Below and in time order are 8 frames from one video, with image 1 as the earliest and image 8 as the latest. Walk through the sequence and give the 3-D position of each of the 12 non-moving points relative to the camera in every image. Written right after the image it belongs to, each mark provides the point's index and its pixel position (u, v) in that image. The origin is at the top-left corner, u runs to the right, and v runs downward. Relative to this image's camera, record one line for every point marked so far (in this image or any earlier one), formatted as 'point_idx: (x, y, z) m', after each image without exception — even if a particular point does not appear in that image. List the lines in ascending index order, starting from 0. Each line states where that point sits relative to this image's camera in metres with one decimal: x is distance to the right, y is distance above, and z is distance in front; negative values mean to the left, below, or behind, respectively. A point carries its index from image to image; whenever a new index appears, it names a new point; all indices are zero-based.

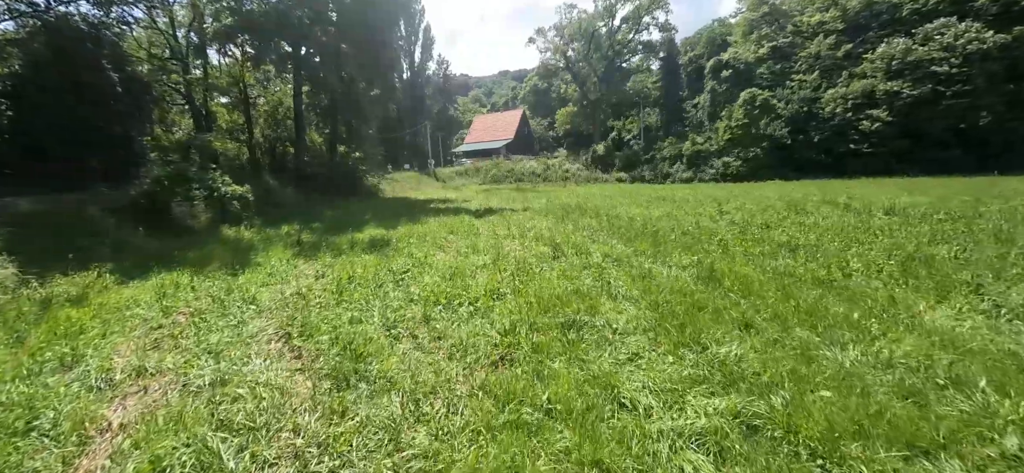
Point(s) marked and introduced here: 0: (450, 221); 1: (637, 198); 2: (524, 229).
0: (-1.6, +0.4, +11.0) m
1: (+4.5, +1.4, +15.7) m
2: (+0.3, +0.2, +9.1) m
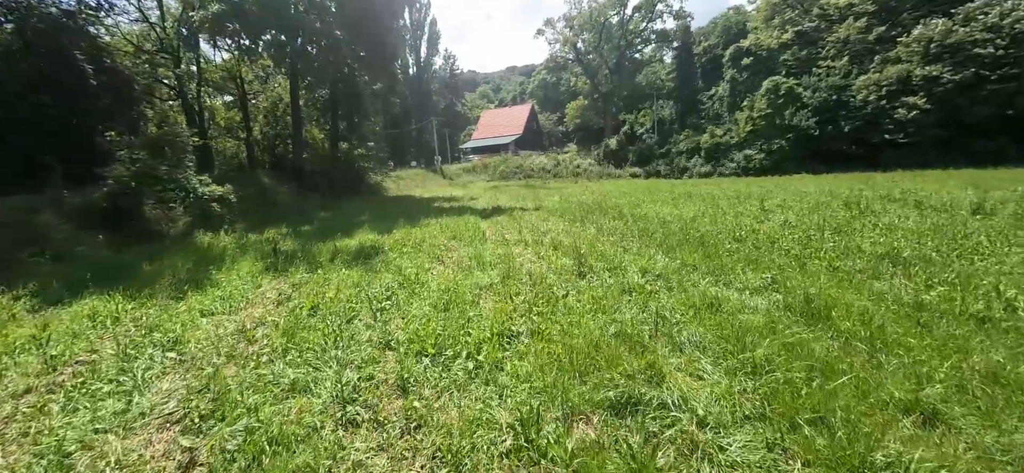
0: (-1.4, +0.3, +9.8) m
1: (+4.8, +1.3, +14.3) m
2: (+0.5, +0.1, +7.8) m
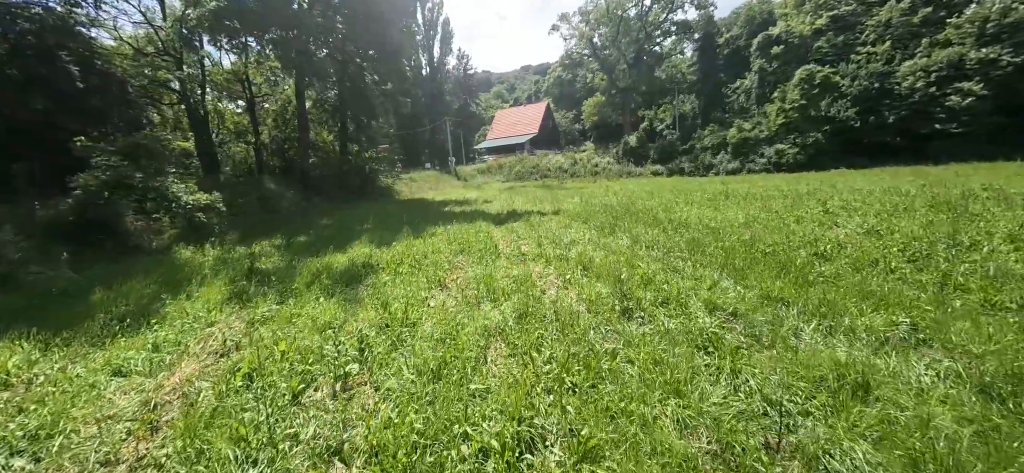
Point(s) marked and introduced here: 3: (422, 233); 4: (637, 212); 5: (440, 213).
0: (-1.0, +0.1, +8.6) m
1: (+5.3, +1.2, +12.9) m
2: (+0.8, -0.1, +6.6) m
3: (-1.9, +0.1, +8.8) m
4: (+2.7, +0.5, +9.3) m
5: (-2.3, +0.7, +13.6) m
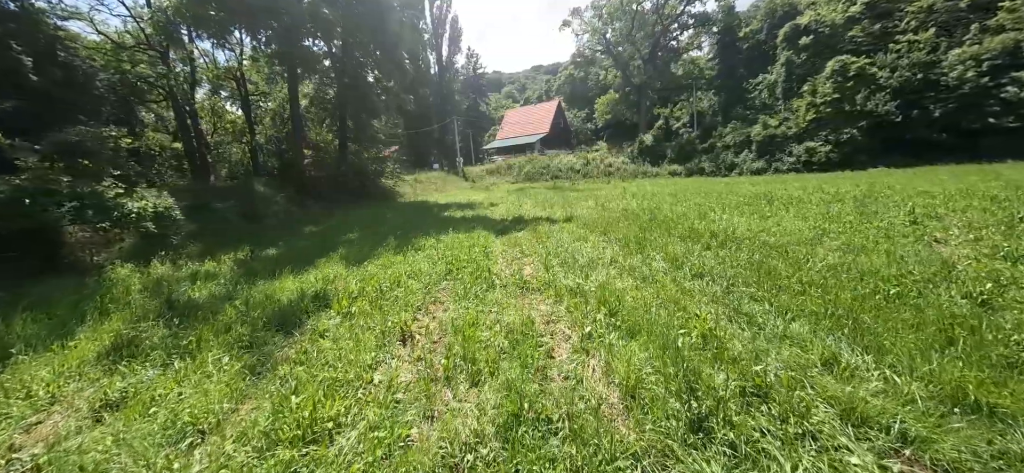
0: (-1.0, -0.2, +7.1) m
1: (+5.5, +1.0, +11.2) m
2: (+0.8, -0.4, +5.0) m
3: (-1.8, -0.2, +7.3) m
4: (+2.8, +0.3, +7.7) m
5: (-2.1, +0.5, +12.1) m
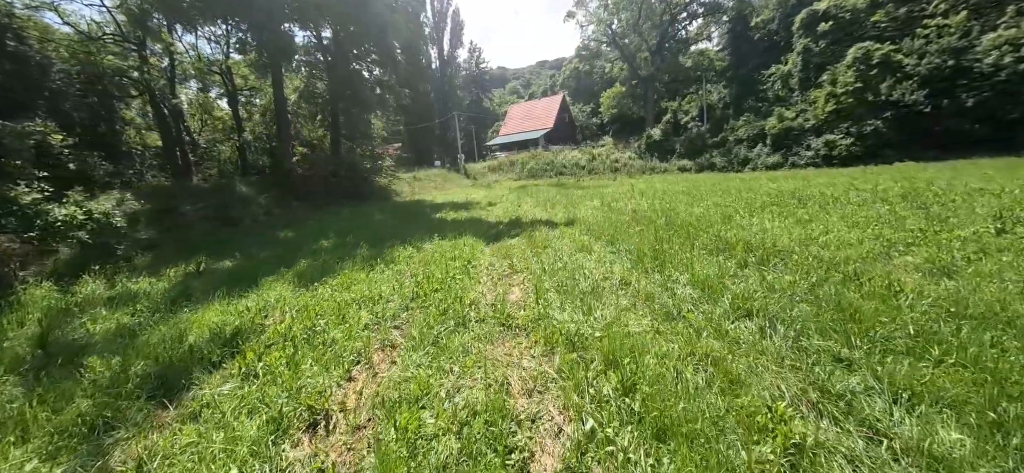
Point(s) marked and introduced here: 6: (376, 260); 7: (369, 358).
0: (-1.1, -0.3, +6.0) m
1: (+5.4, +0.9, +10.0) m
2: (+0.6, -0.5, +3.9) m
3: (-2.0, -0.3, +6.2) m
4: (+2.6, +0.2, +6.5) m
5: (-2.2, +0.4, +11.0) m
6: (-1.9, -0.3, +6.1) m
7: (-1.0, -0.8, +3.0) m
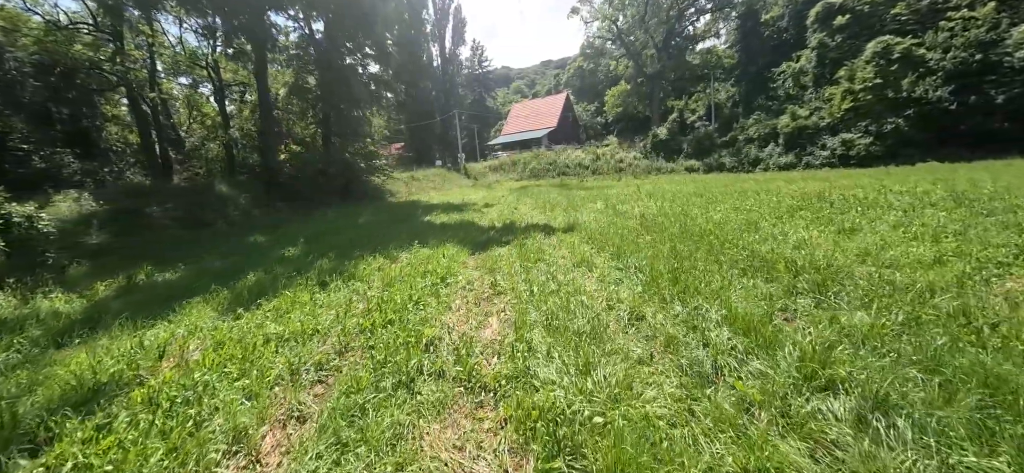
0: (-1.3, -0.4, +5.0) m
1: (+5.2, +0.7, +8.9) m
2: (+0.4, -0.7, +2.8) m
3: (-2.1, -0.4, +5.2) m
4: (+2.5, 0.0, +5.5) m
5: (-2.3, +0.3, +10.0) m
6: (-2.1, -0.5, +5.1) m
7: (-1.2, -1.0, +1.9) m
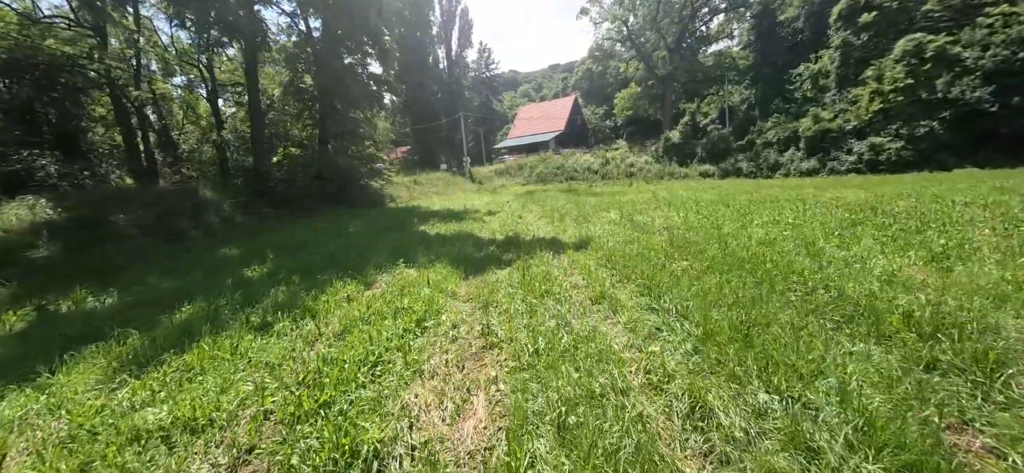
0: (-1.3, -0.7, +3.9) m
1: (+5.3, +0.4, +7.7) m
2: (+0.4, -0.9, +1.7) m
3: (-2.1, -0.7, +4.1) m
4: (+2.5, -0.2, +4.3) m
5: (-2.2, 0.0, +8.9) m
6: (-2.1, -0.7, +4.0) m
7: (-1.3, -1.2, +0.8) m
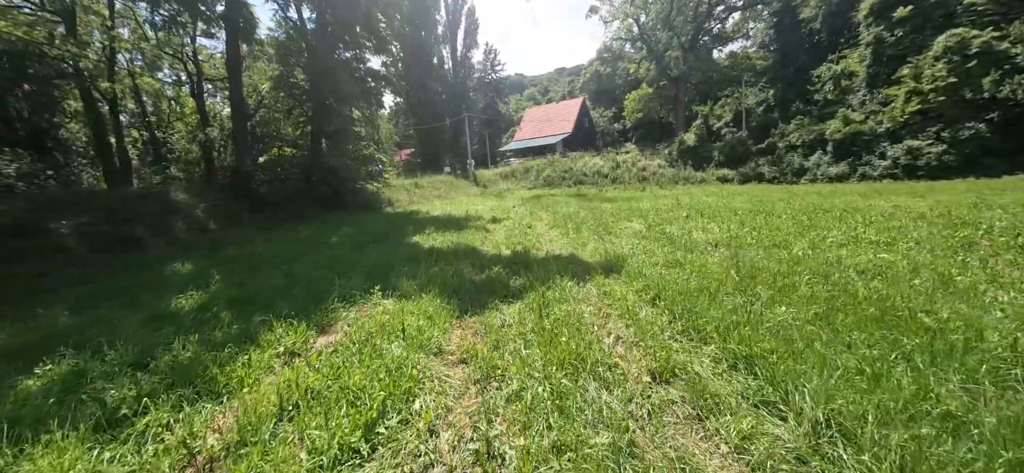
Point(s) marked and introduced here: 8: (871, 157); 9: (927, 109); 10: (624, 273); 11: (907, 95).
0: (-1.2, -0.9, +2.4) m
1: (+5.4, +0.1, +6.2) m
2: (+0.4, -1.1, +0.3) m
3: (-2.1, -0.9, +2.7) m
4: (+2.6, -0.5, +2.9) m
5: (-2.1, -0.2, +7.5) m
6: (-2.0, -0.9, +2.6) m
7: (-1.2, -1.3, -0.6) m
8: (+16.7, +3.7, +20.1) m
9: (+17.9, +5.5, +18.7) m
10: (+1.3, -0.4, +4.9) m
11: (+17.8, +6.4, +19.5) m
